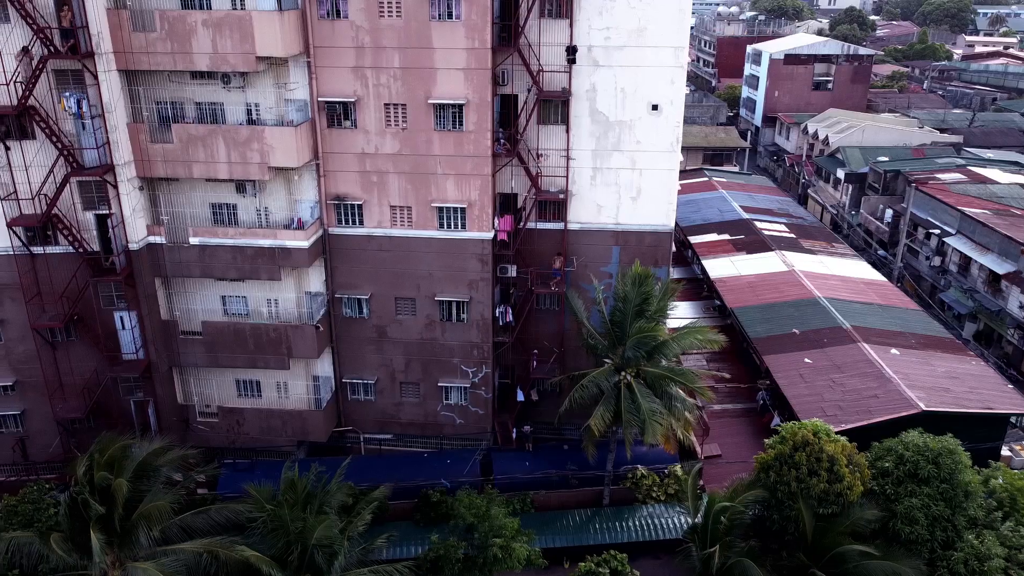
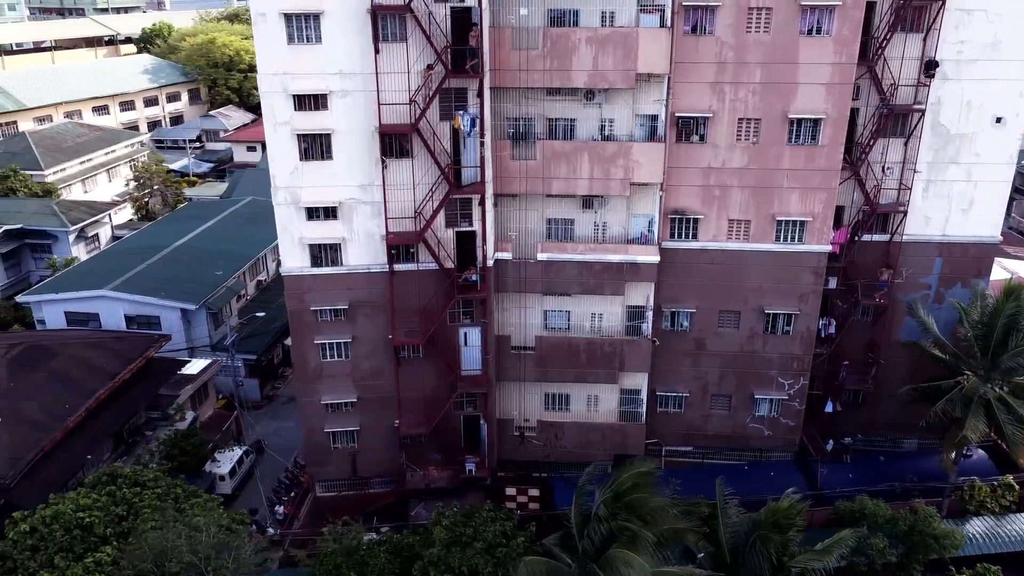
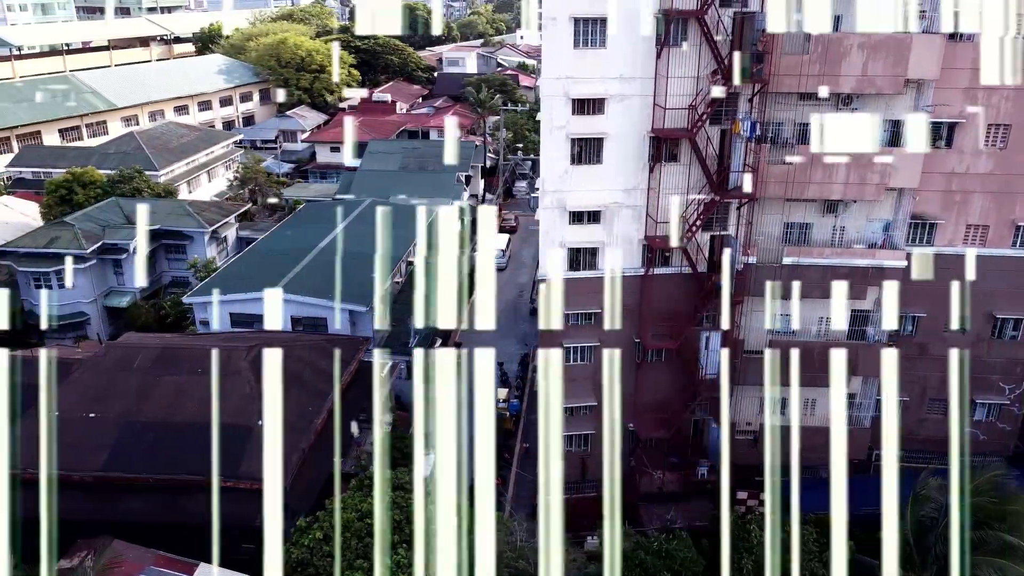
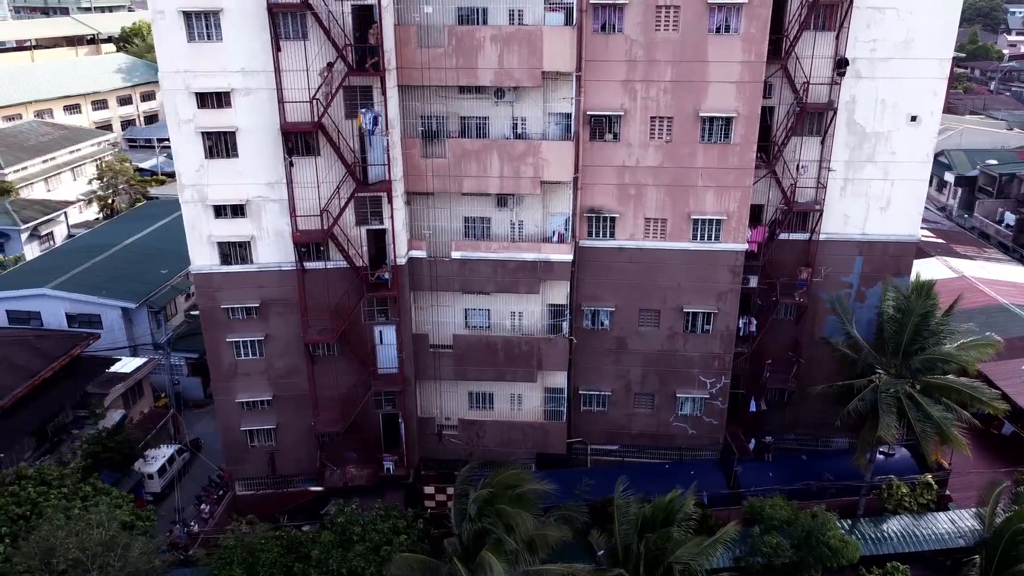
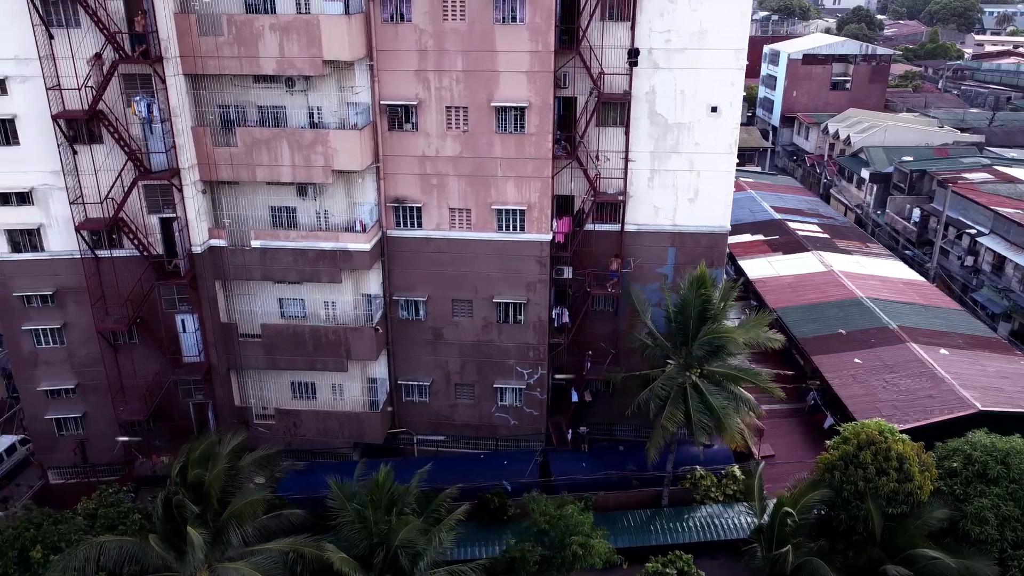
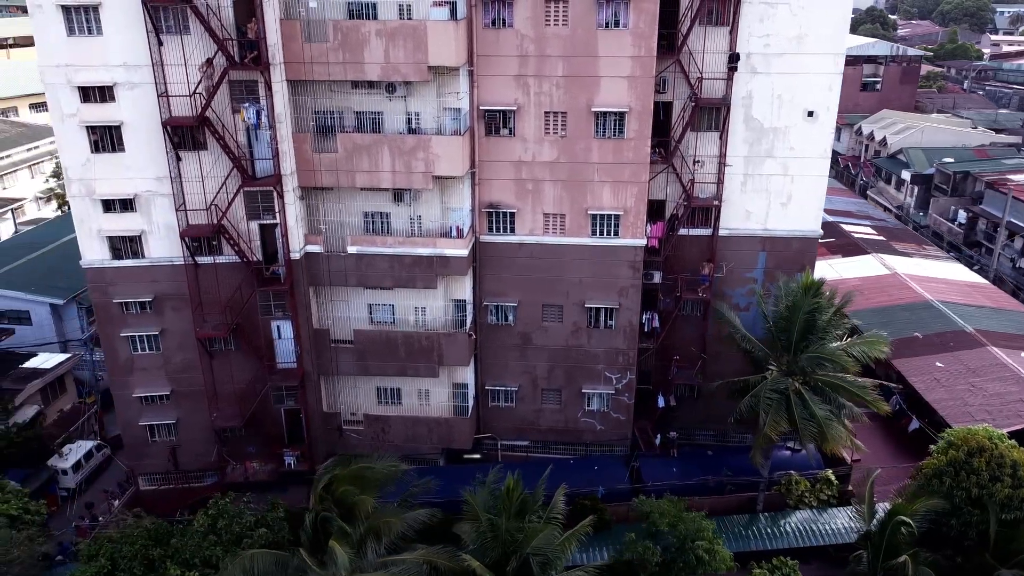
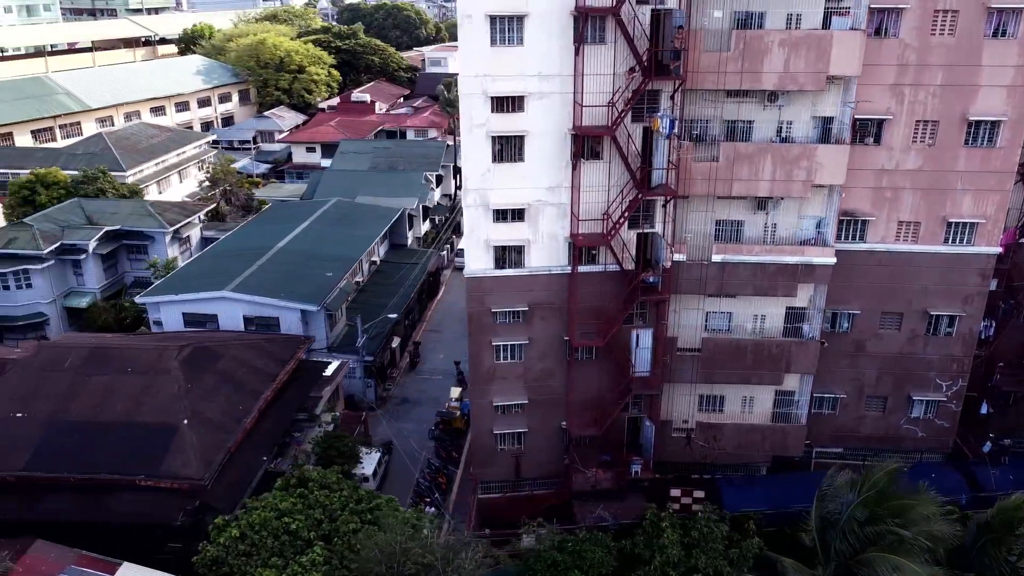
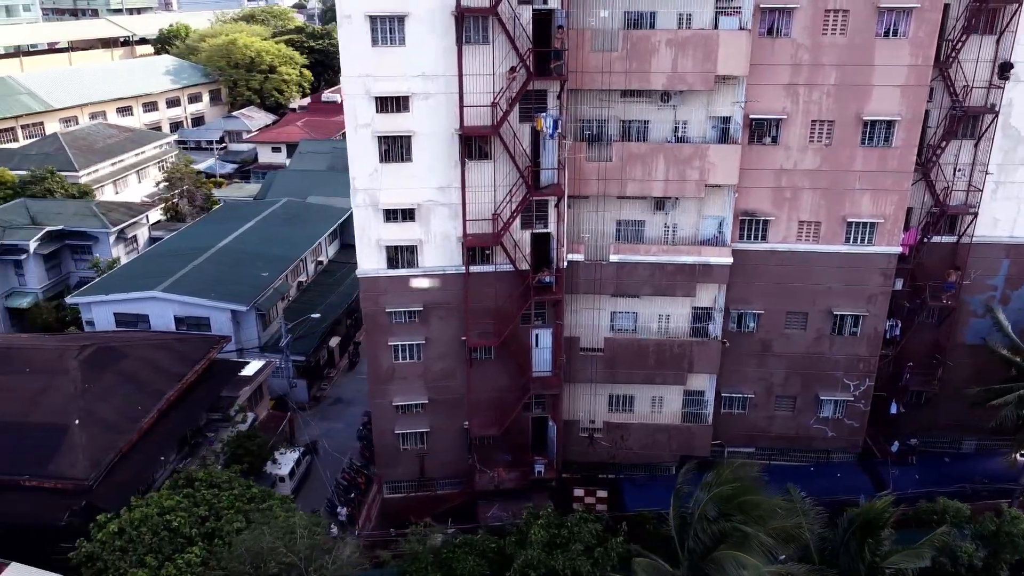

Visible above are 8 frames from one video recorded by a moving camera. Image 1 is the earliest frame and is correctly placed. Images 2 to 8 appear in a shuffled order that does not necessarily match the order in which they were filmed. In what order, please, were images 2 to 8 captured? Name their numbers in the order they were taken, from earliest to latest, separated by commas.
5, 6, 4, 2, 8, 7, 3
